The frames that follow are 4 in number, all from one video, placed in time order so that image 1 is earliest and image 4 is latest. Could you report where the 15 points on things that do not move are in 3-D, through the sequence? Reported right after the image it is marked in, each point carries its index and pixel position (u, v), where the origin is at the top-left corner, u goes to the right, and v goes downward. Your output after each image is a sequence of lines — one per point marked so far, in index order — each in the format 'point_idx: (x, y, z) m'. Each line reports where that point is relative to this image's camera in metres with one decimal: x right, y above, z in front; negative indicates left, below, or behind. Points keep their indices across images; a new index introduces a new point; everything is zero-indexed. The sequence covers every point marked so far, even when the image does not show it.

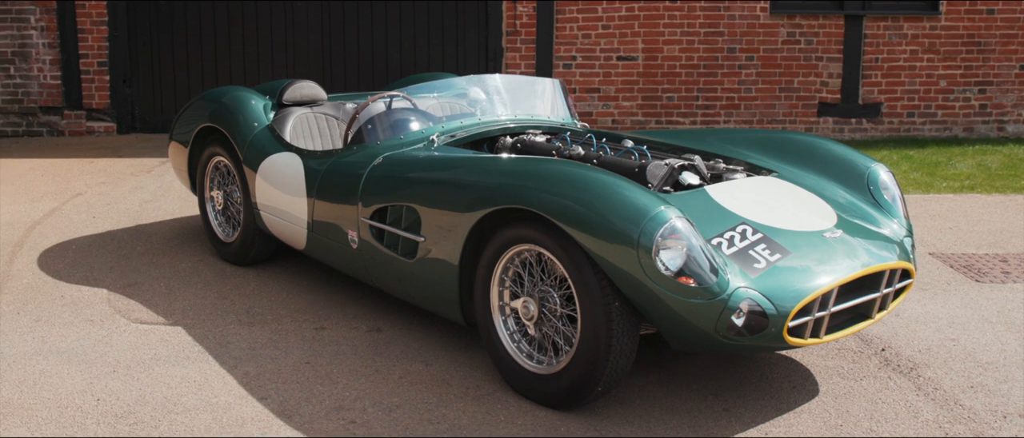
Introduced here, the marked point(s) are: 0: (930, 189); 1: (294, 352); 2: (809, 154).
0: (+2.9, +0.2, +7.3) m
1: (-0.9, -0.5, +4.1) m
2: (+1.2, +0.3, +4.4) m
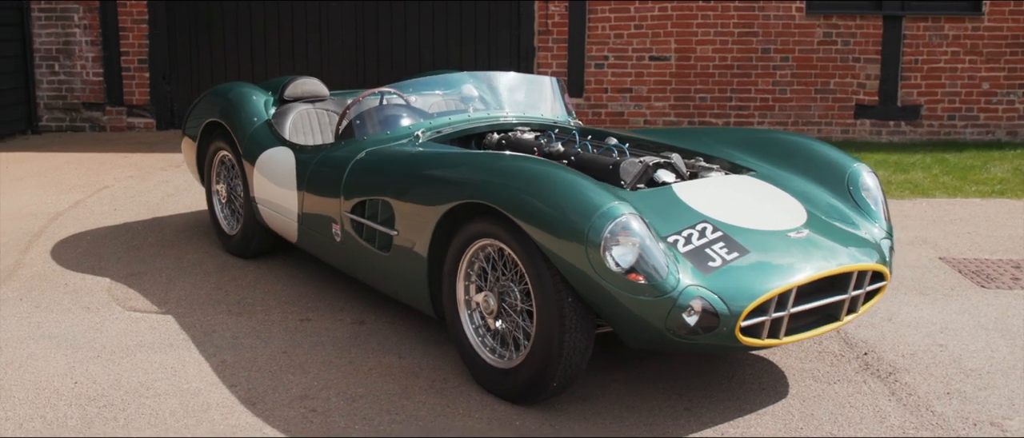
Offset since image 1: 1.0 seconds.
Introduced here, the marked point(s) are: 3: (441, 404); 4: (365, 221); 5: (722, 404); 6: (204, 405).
0: (+3.0, +0.2, +7.1) m
1: (-0.9, -0.5, +4.2) m
2: (+1.1, +0.3, +4.3) m
3: (-0.2, -0.6, +3.7) m
4: (-0.6, 0.0, +4.2) m
5: (+0.7, -0.6, +3.7) m
6: (-1.0, -0.6, +3.6) m
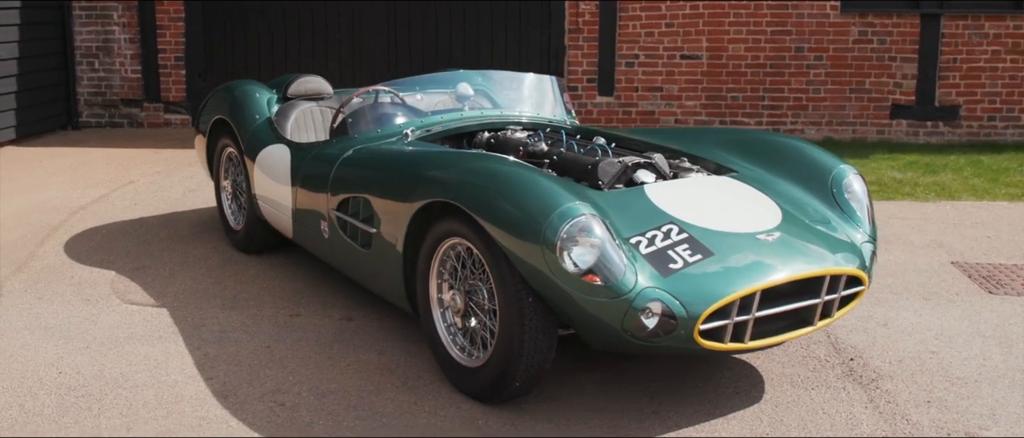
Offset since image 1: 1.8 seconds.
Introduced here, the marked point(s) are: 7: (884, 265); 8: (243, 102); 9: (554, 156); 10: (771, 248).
0: (+3.1, +0.2, +6.9) m
1: (-1.0, -0.5, +4.3) m
2: (+1.1, +0.3, +4.2) m
3: (-0.4, -0.6, +3.7) m
4: (-0.7, 0.0, +4.3) m
5: (+0.6, -0.6, +3.6) m
6: (-1.2, -0.6, +3.7) m
7: (+1.9, -0.2, +5.4) m
8: (-1.3, +0.6, +5.3) m
9: (+0.2, +0.3, +4.2) m
10: (+0.9, -0.1, +3.5) m
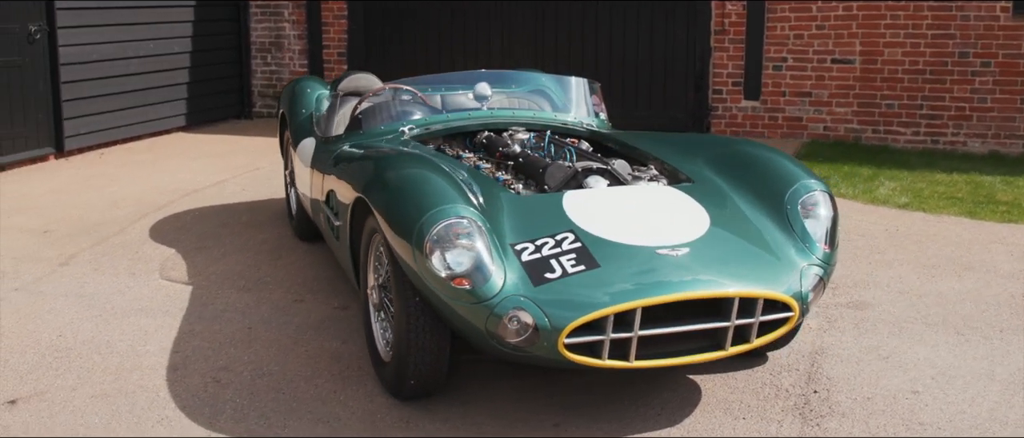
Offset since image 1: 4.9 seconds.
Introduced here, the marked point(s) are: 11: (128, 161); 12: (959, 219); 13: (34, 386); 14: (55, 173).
0: (+3.5, 0.0, +6.1) m
1: (-1.1, -0.4, +4.6) m
2: (+0.9, +0.2, +4.0) m
3: (-0.6, -0.6, +3.8) m
4: (-0.8, 0.0, +4.4) m
5: (+0.3, -0.7, +3.5) m
6: (-1.4, -0.6, +4.0) m
7: (+2.0, -0.3, +4.9) m
8: (-1.1, +0.6, +5.6) m
9: (0.0, +0.2, +4.2) m
10: (+0.5, -0.1, +3.3) m
11: (-2.8, +0.4, +7.9) m
12: (+2.6, 0.0, +6.2) m
13: (-1.7, -0.6, +3.8) m
14: (-3.2, +0.3, +7.4) m
